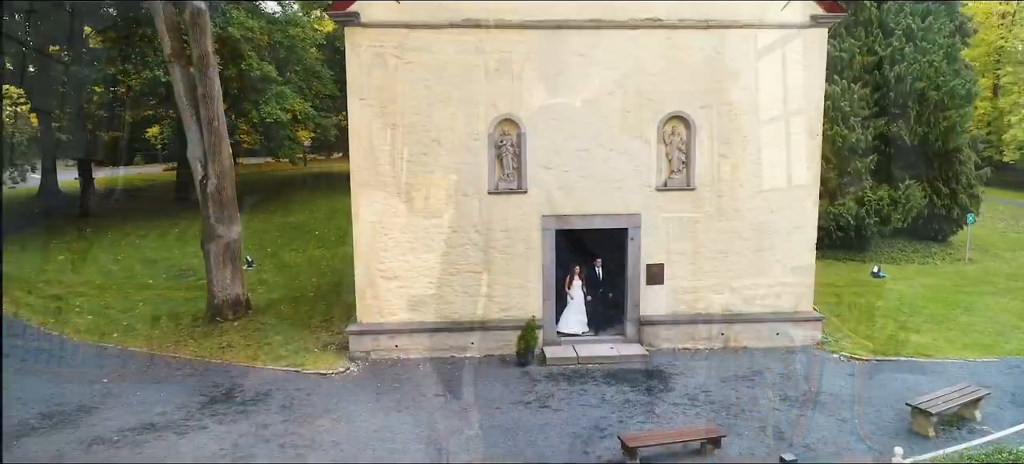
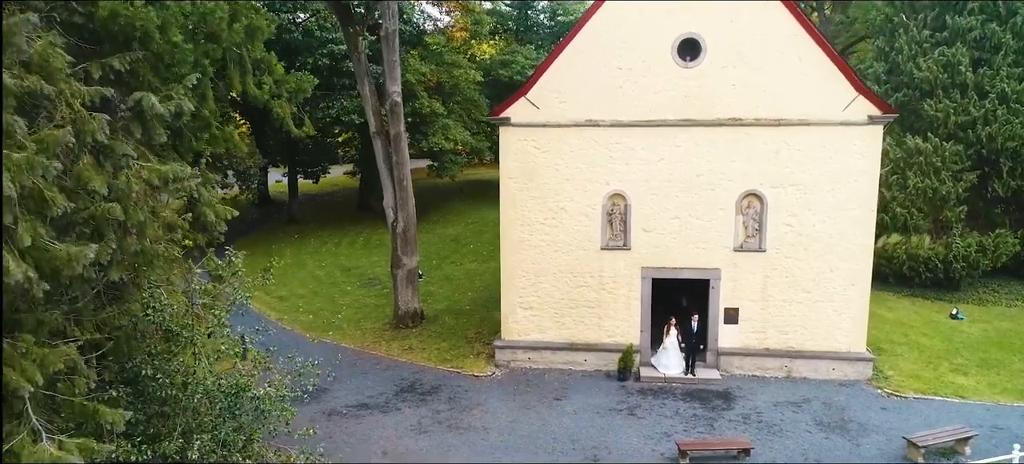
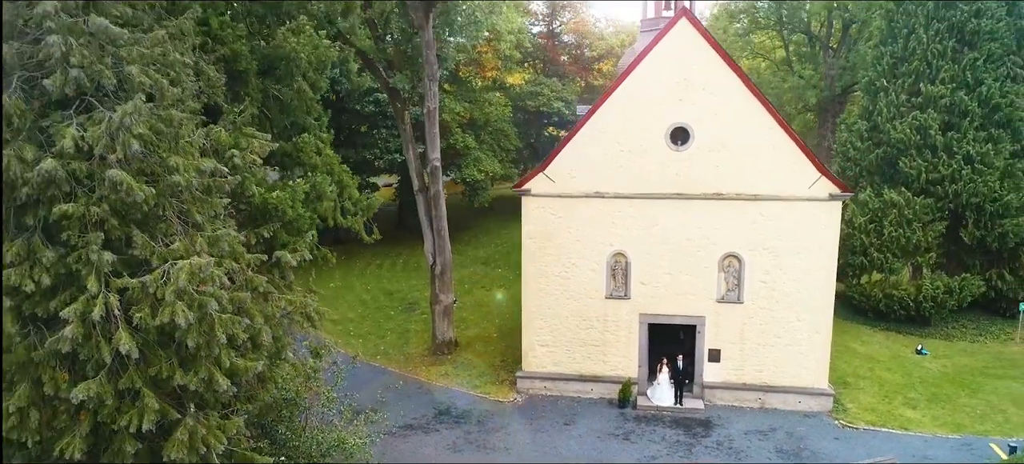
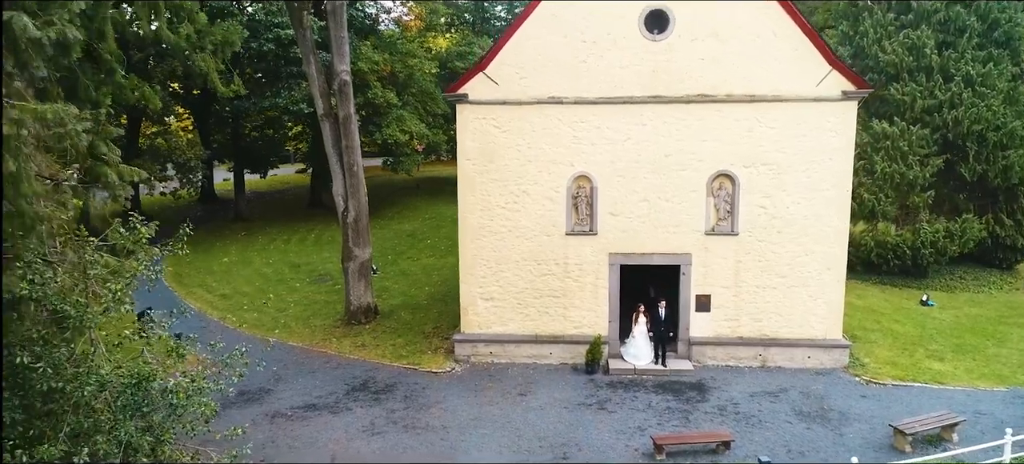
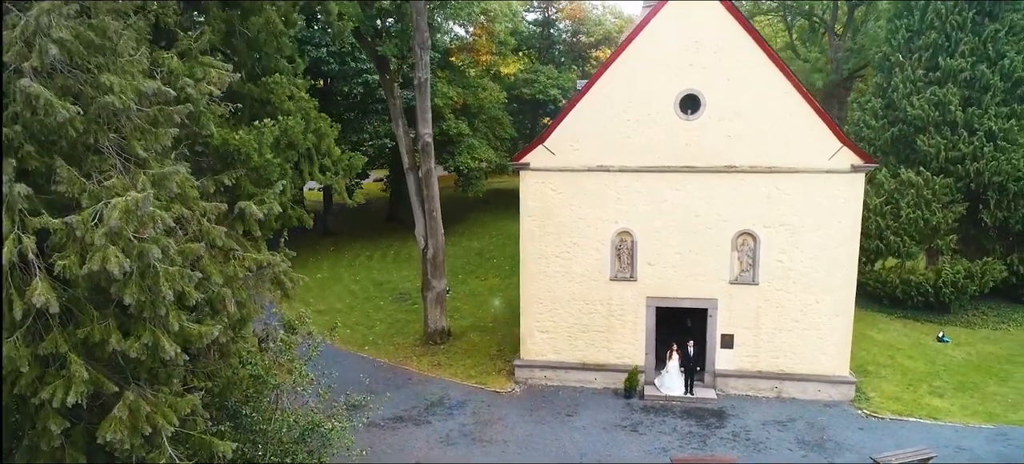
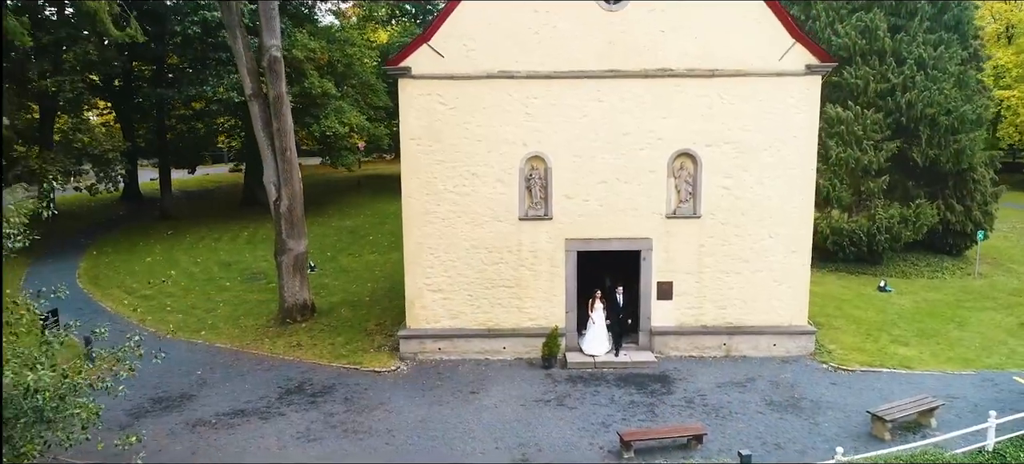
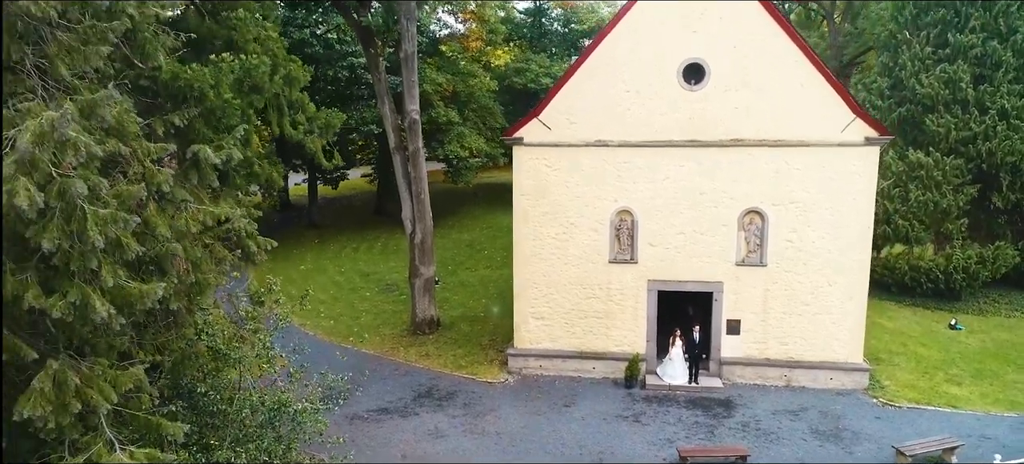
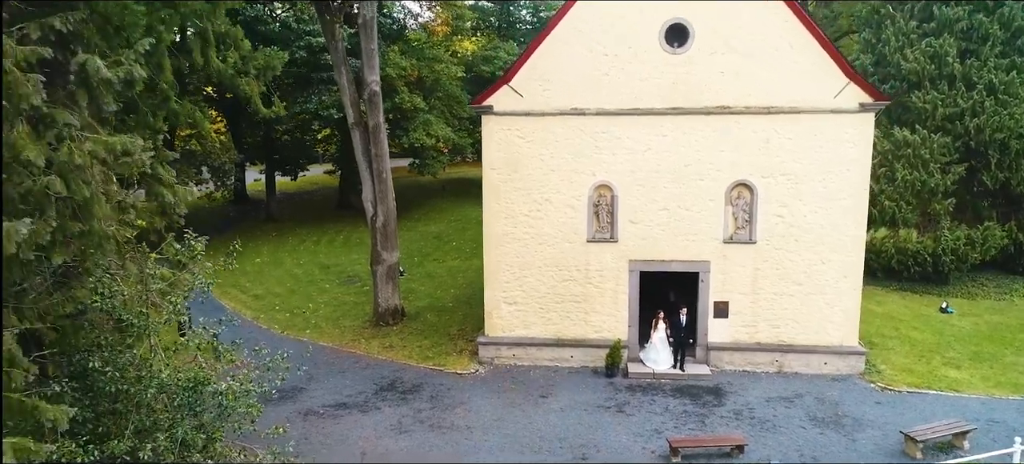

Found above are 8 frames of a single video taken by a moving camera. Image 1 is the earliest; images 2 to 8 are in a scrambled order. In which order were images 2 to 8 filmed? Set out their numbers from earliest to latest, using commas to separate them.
6, 4, 8, 2, 7, 5, 3
